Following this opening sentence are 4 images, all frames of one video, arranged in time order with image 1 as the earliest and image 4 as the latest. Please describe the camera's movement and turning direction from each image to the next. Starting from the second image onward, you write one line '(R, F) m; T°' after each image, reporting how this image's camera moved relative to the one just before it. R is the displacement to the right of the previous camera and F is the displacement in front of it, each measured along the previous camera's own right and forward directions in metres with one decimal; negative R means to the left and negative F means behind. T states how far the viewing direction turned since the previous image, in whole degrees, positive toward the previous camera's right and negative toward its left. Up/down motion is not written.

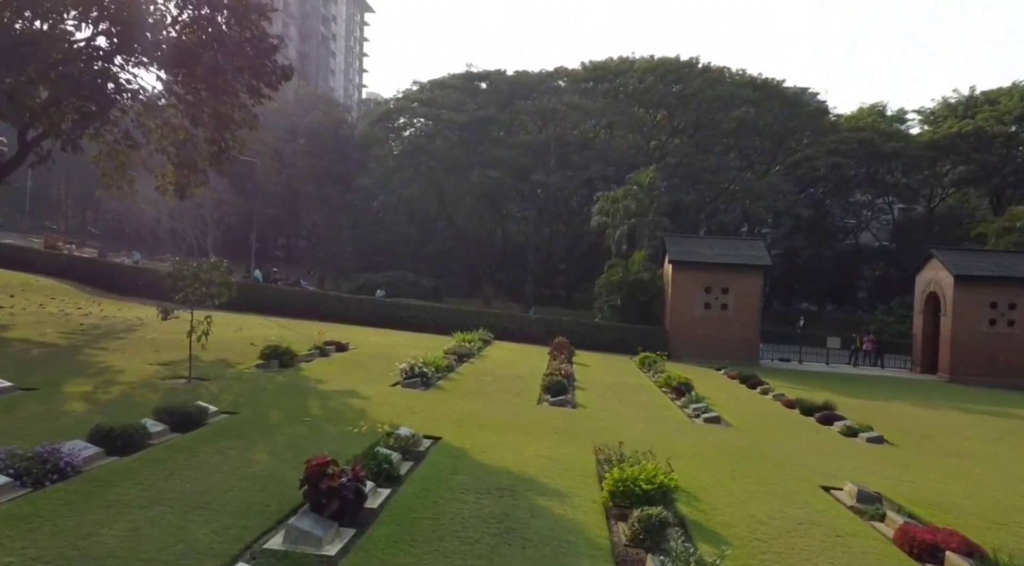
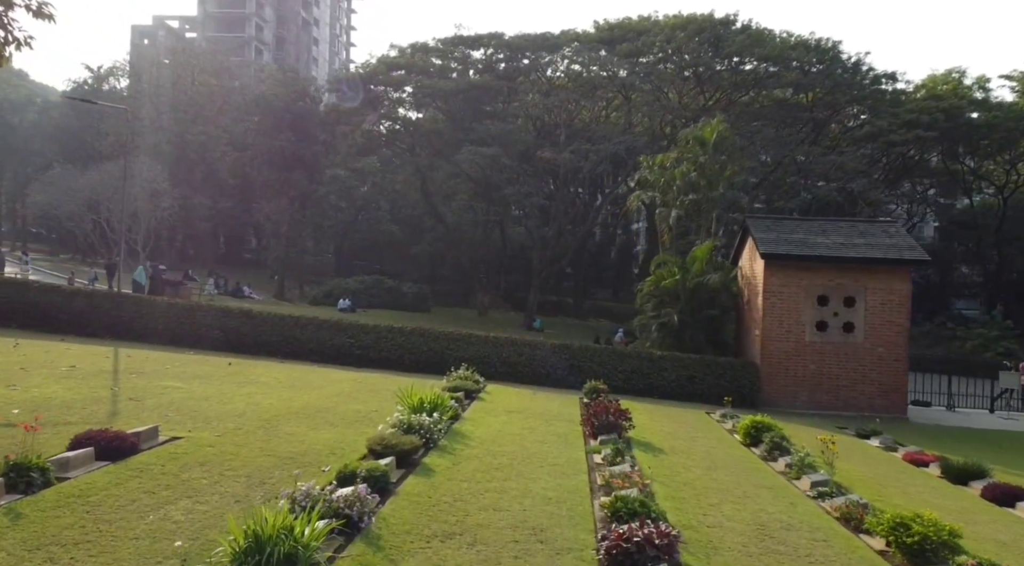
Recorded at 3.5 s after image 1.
(0.0, +11.8) m; 0°
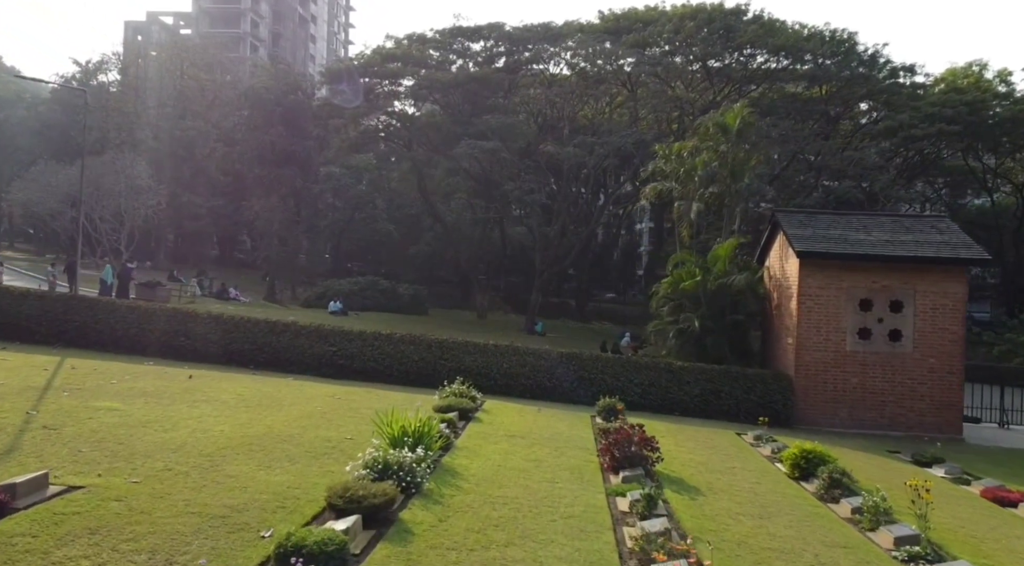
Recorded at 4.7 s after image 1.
(0.0, +2.4) m; 0°
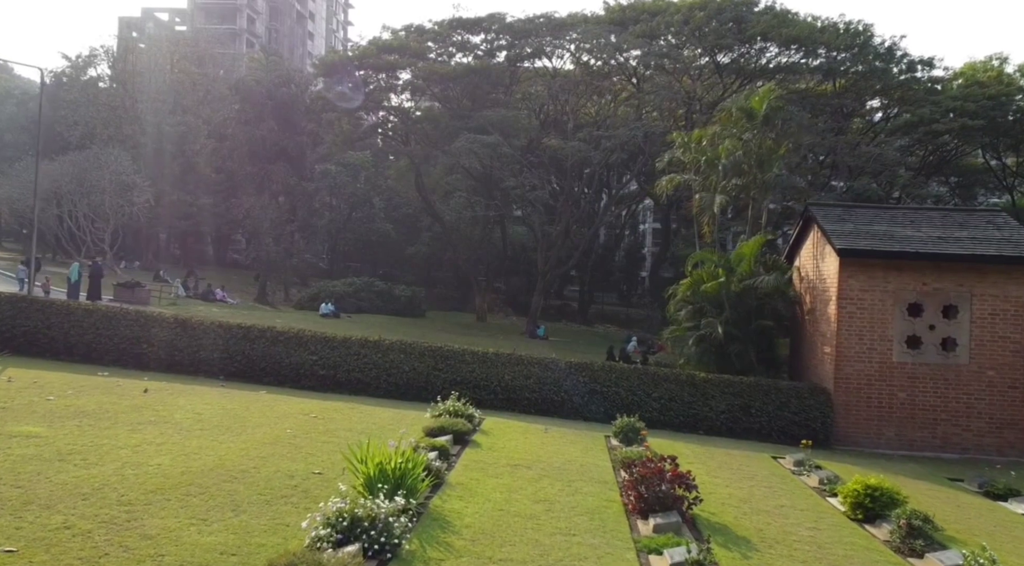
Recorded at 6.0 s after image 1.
(-0.1, +2.1) m; 0°
